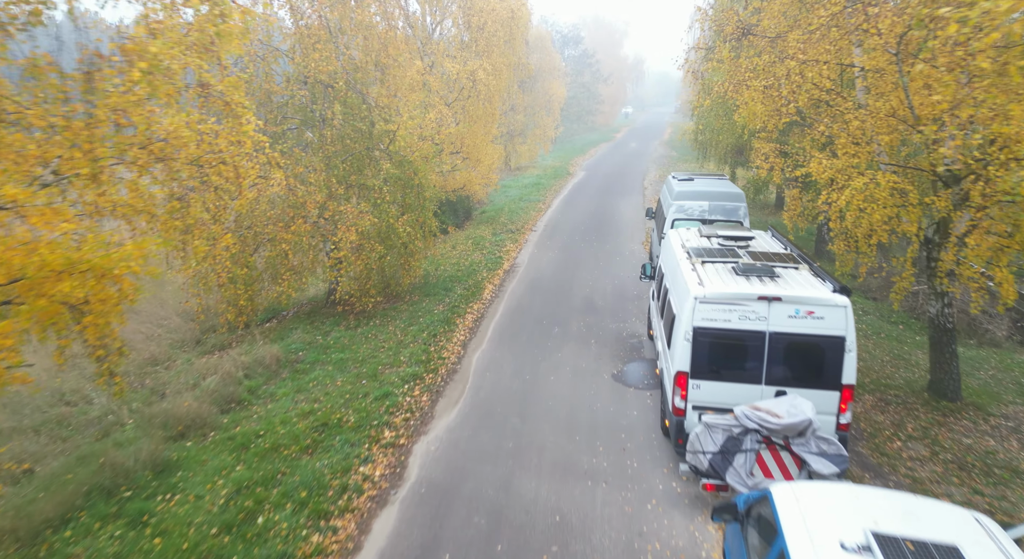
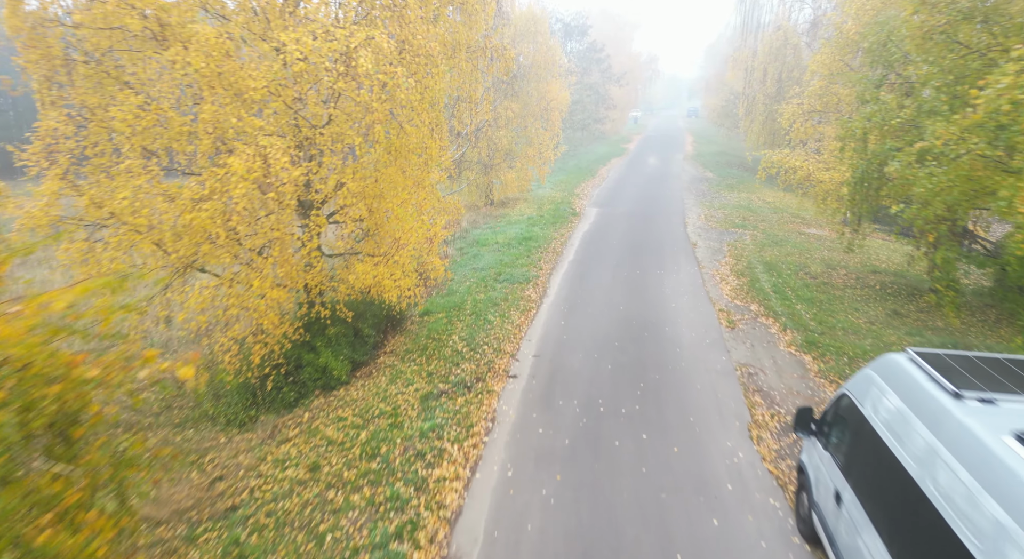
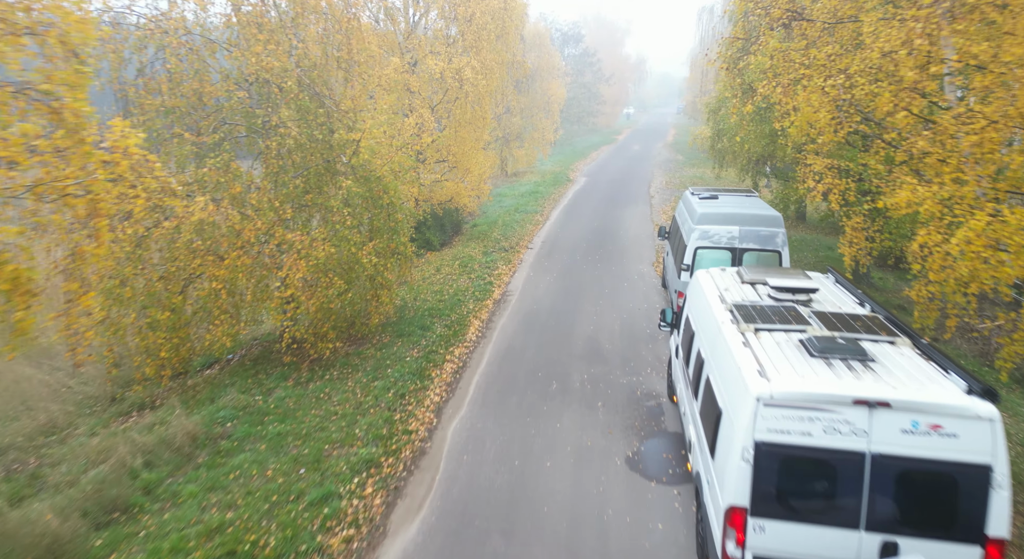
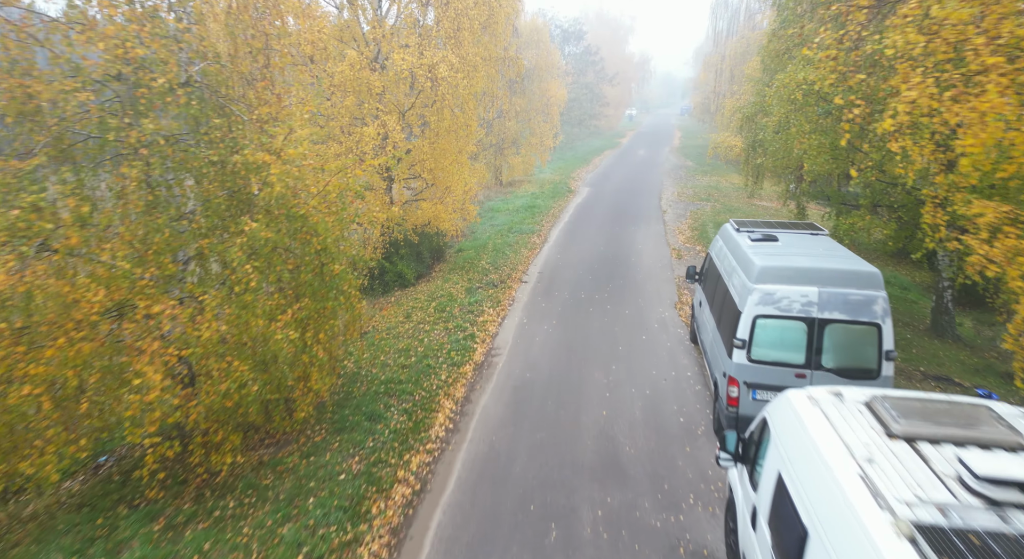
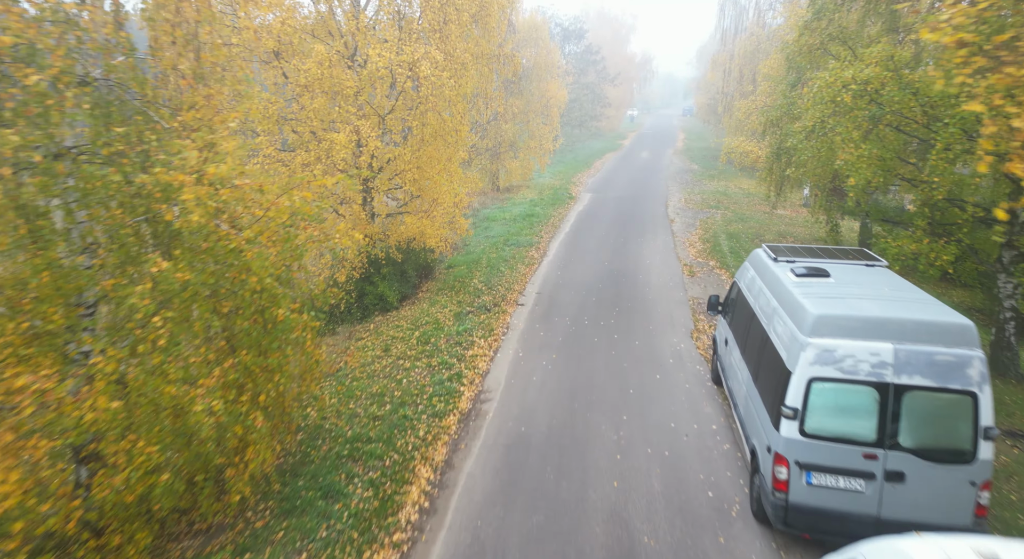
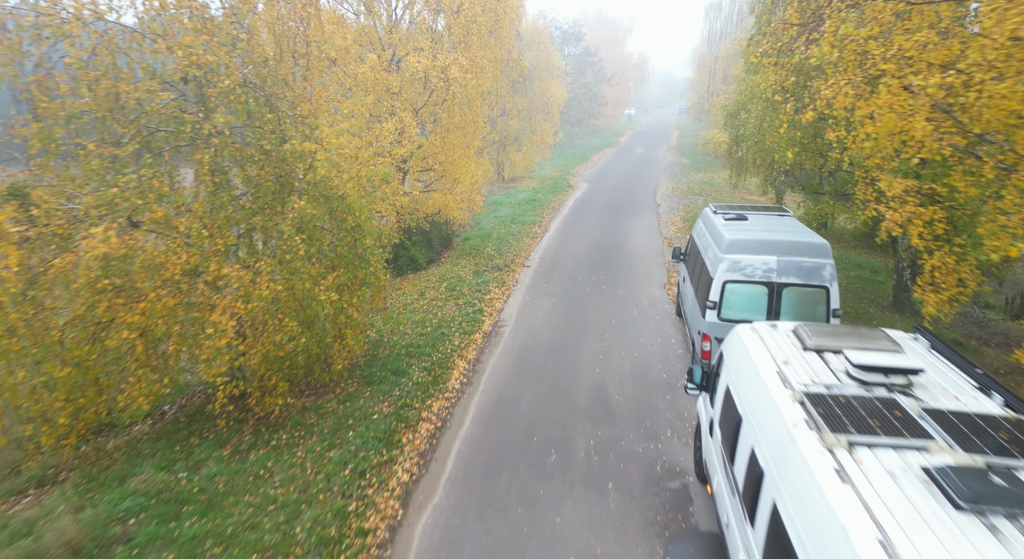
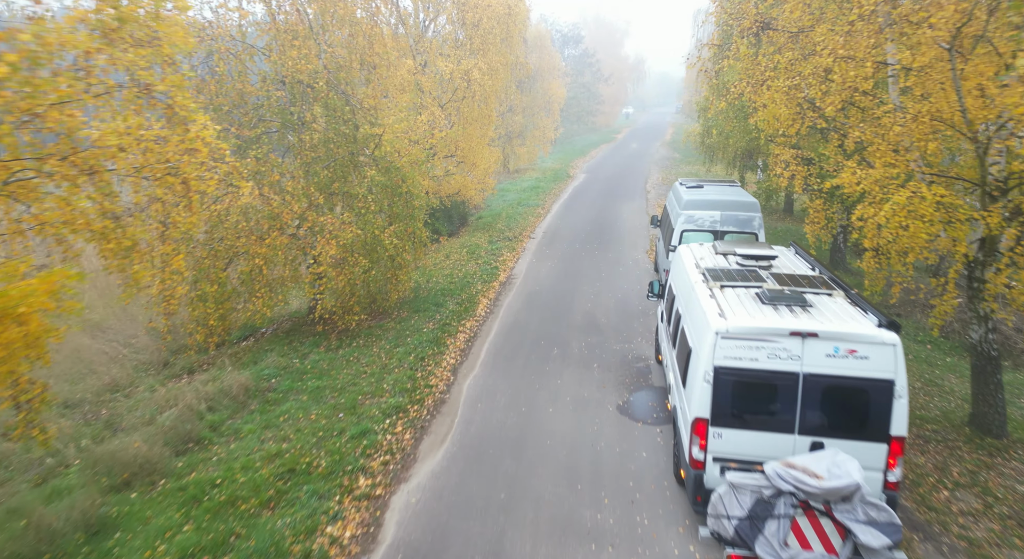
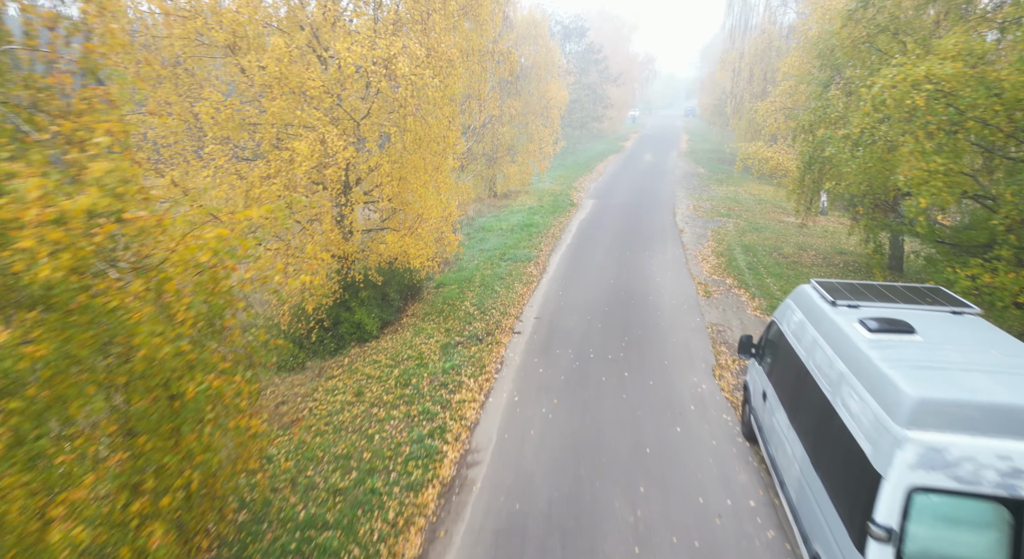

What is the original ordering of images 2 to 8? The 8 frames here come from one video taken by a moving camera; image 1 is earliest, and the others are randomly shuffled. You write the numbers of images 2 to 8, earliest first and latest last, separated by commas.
7, 3, 6, 4, 5, 8, 2
